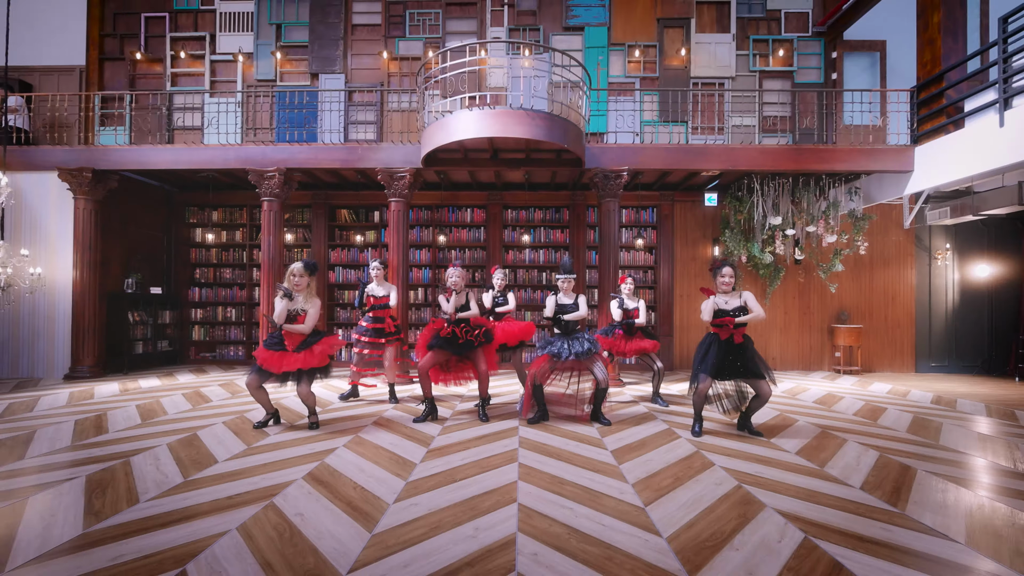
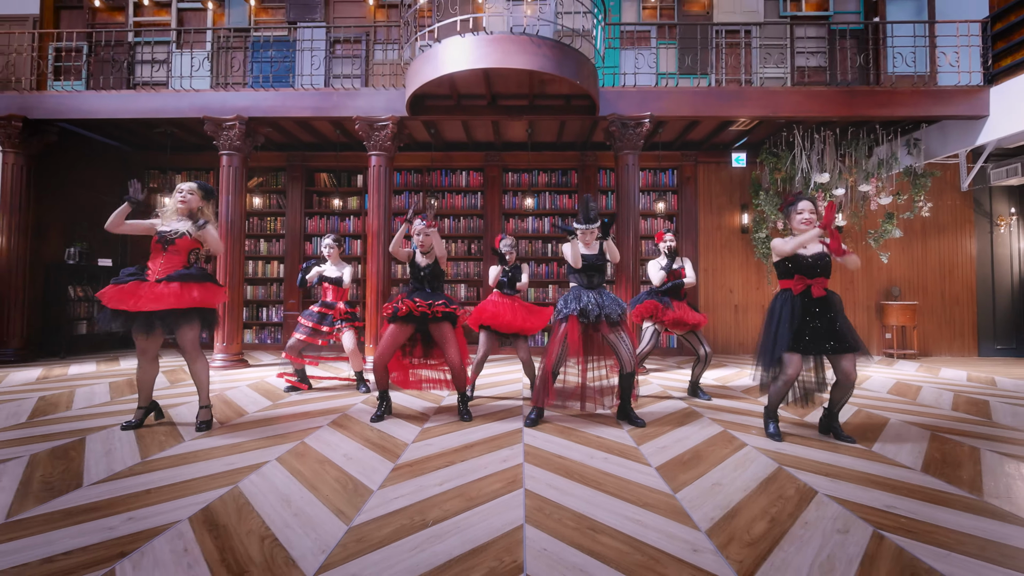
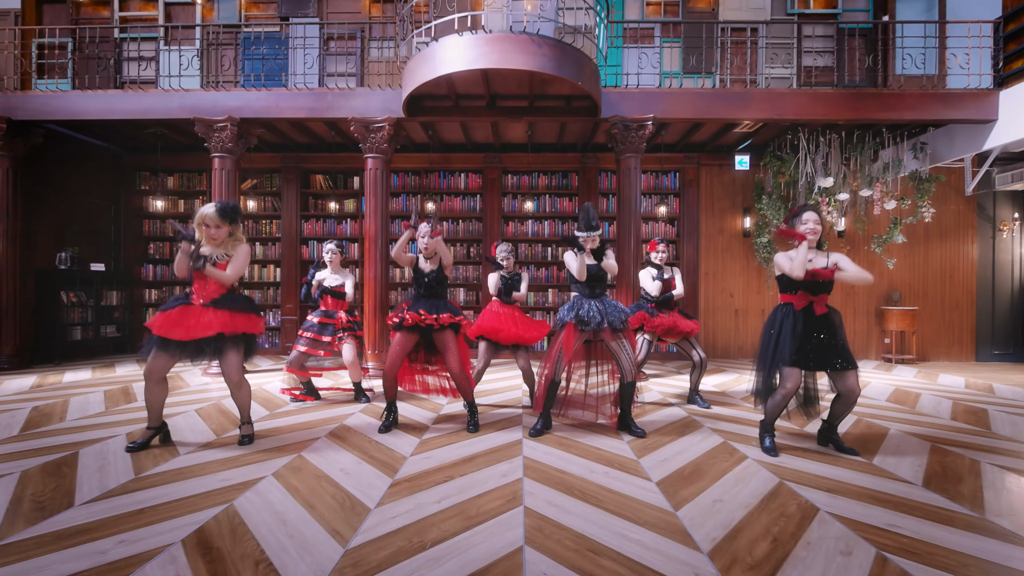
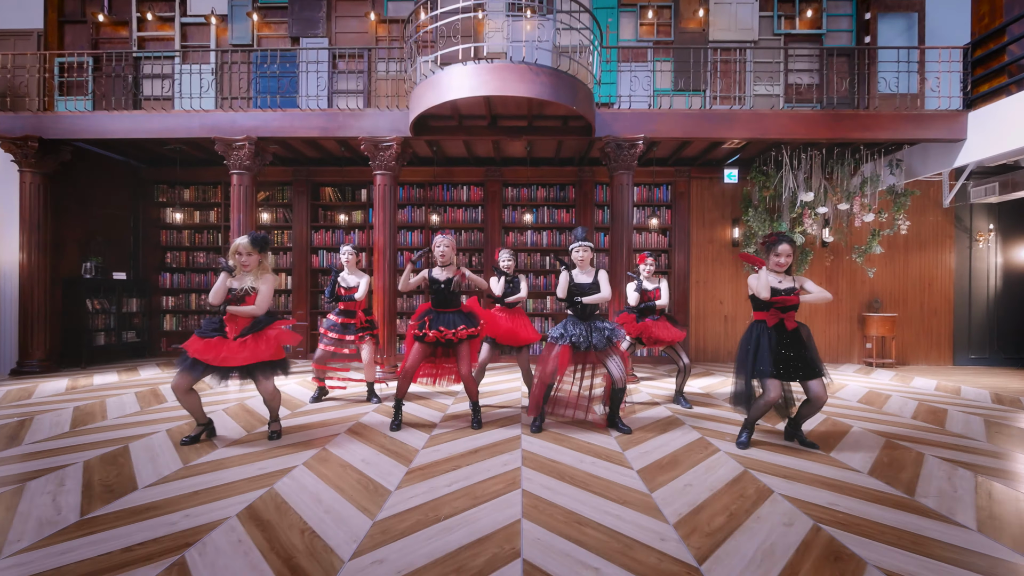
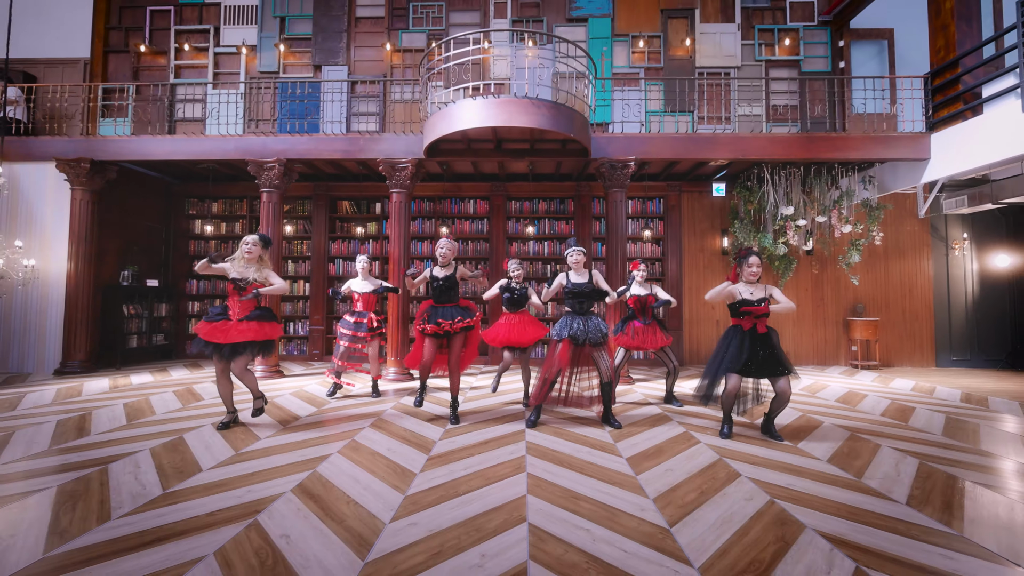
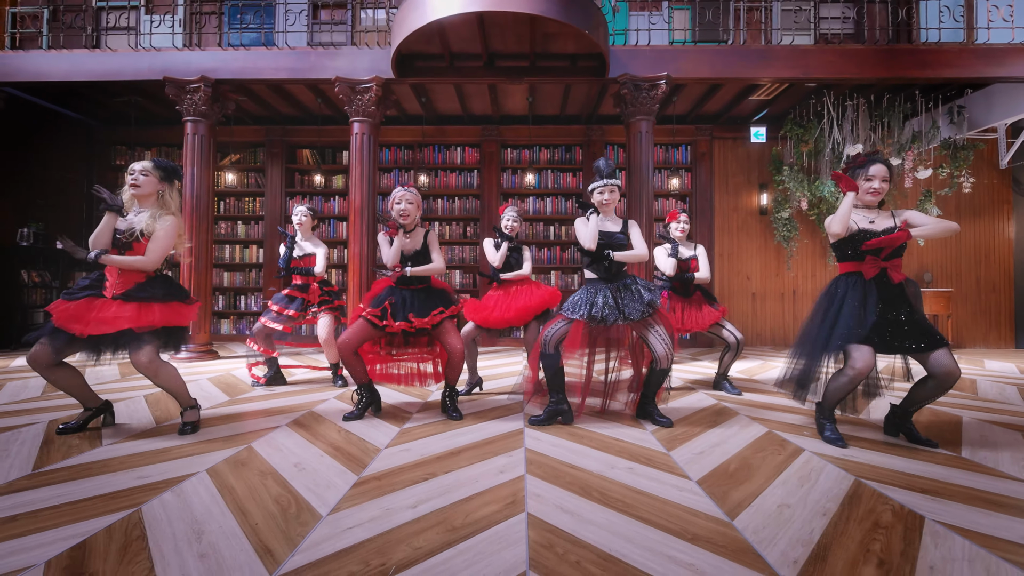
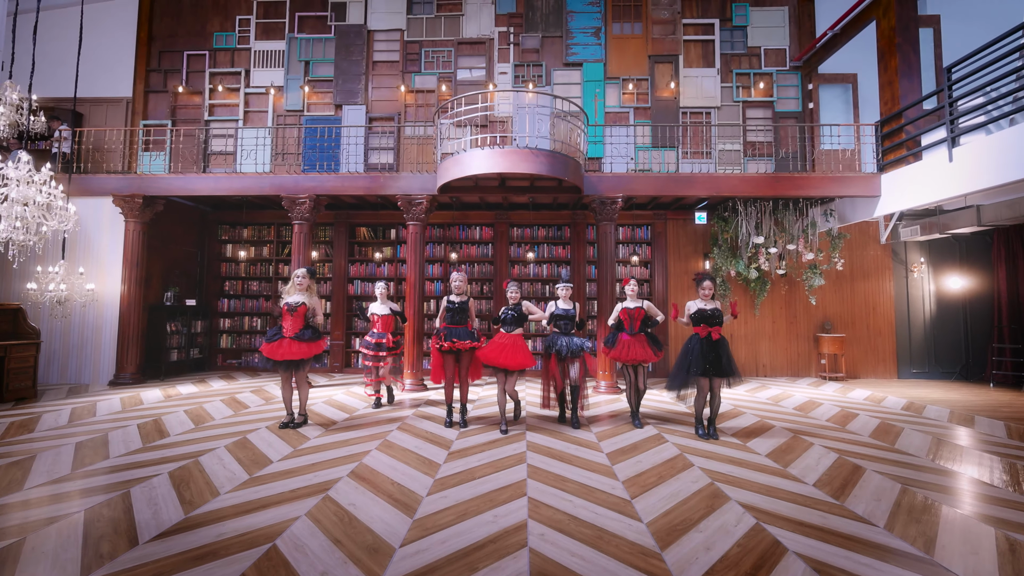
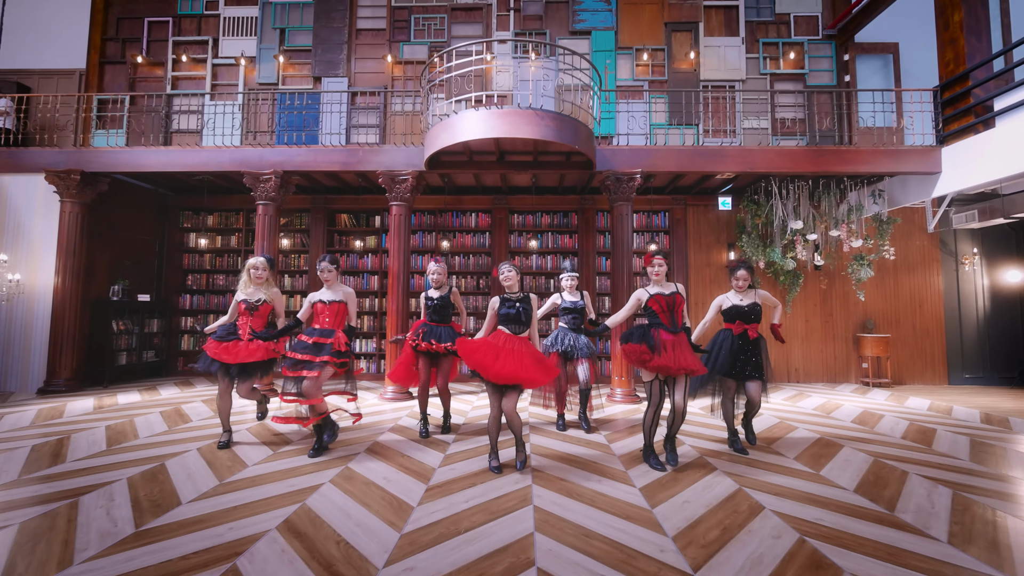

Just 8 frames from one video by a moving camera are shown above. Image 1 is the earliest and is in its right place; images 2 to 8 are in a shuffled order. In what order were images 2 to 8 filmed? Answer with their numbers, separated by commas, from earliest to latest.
4, 3, 6, 2, 5, 7, 8
